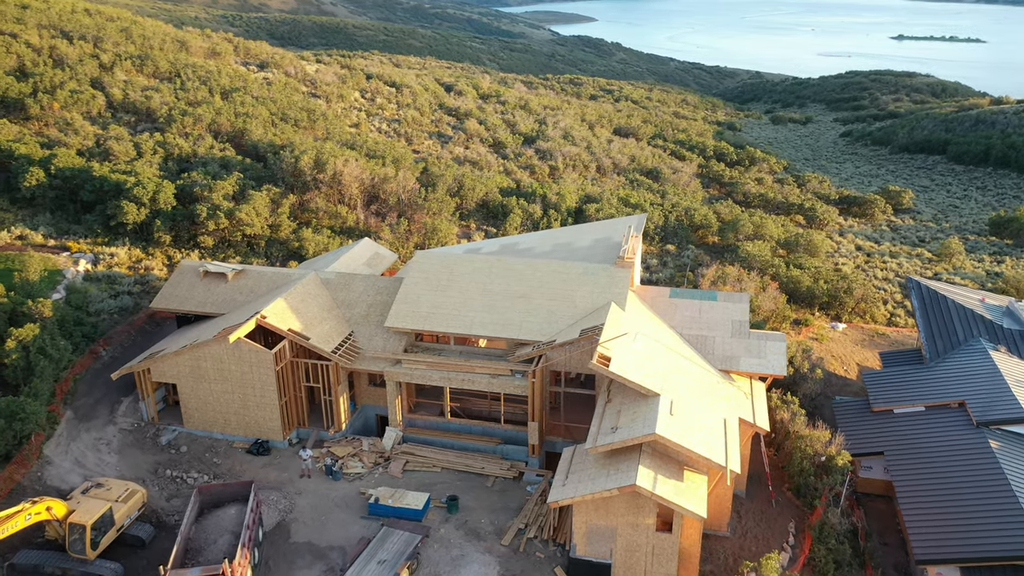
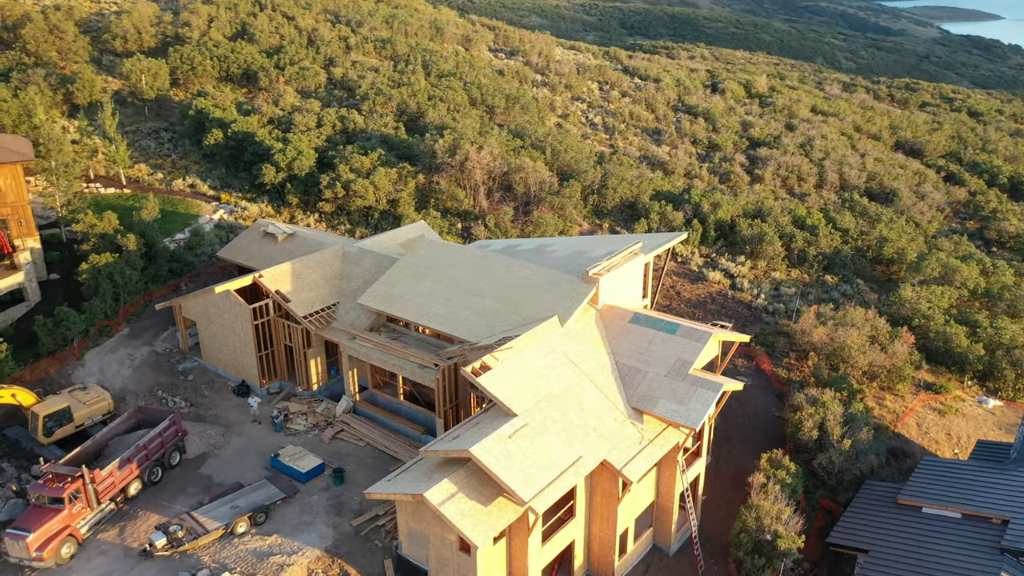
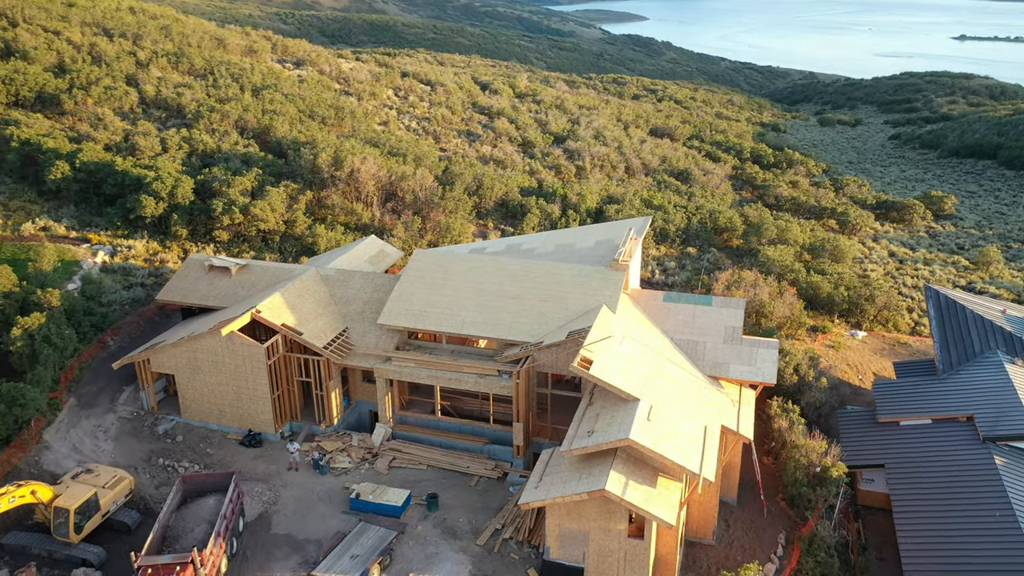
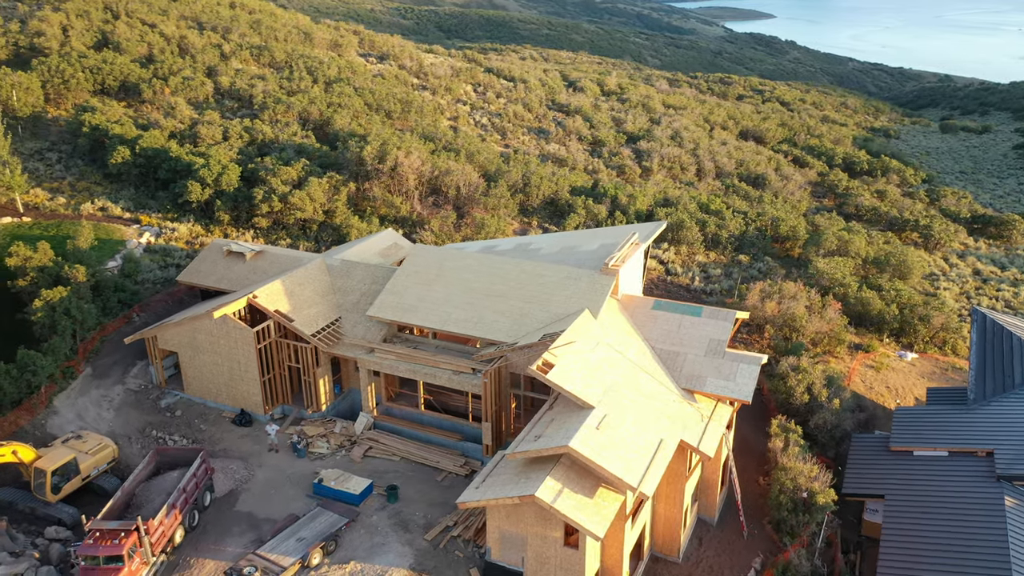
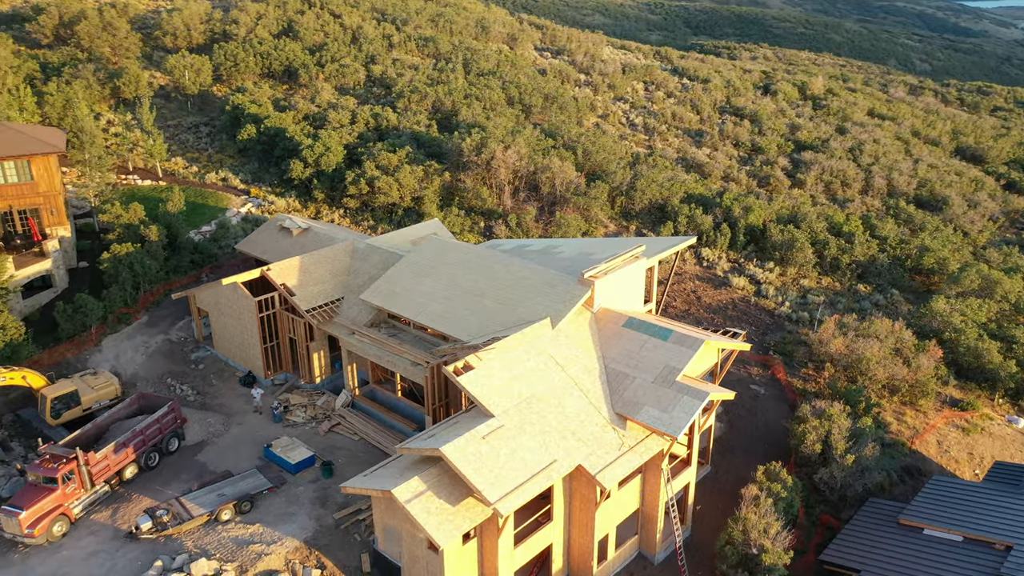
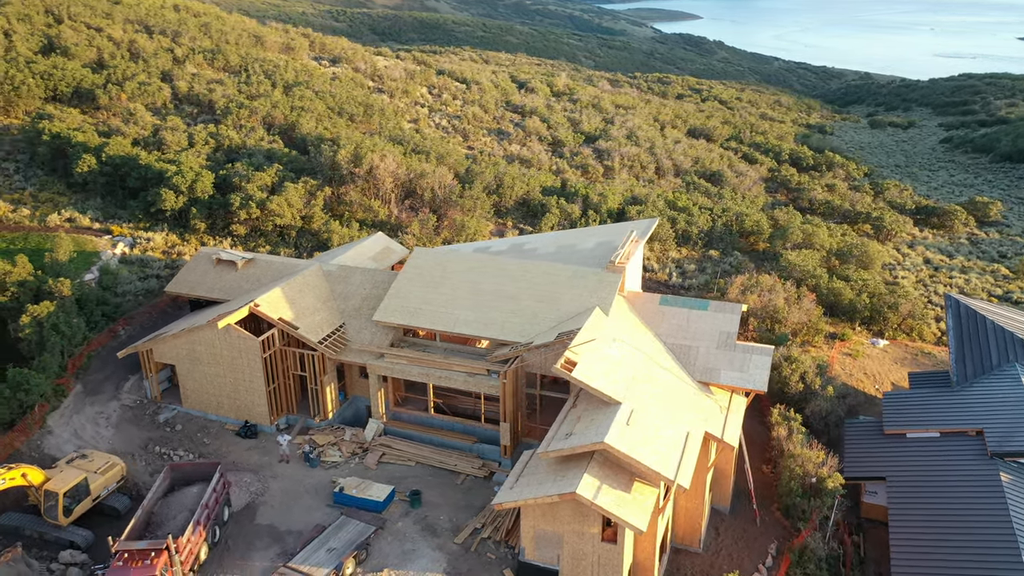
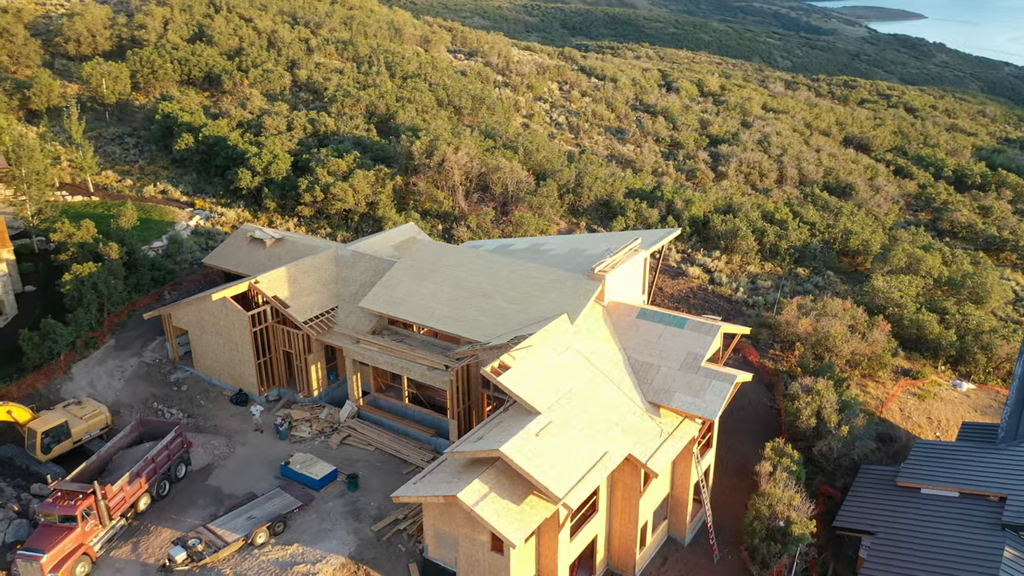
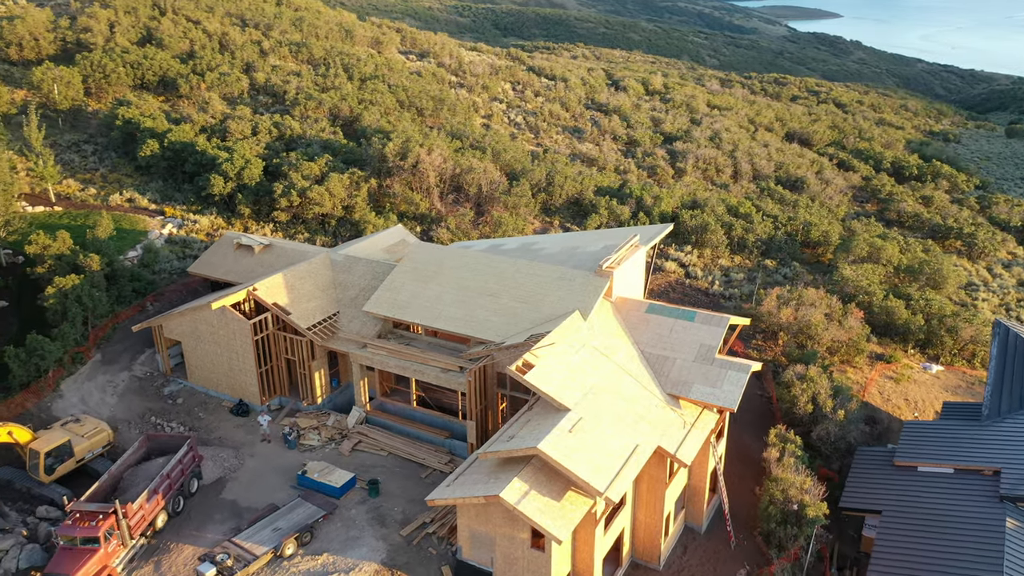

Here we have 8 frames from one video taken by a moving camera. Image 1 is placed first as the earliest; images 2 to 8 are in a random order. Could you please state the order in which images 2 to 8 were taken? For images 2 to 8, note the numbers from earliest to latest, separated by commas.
3, 6, 4, 8, 7, 2, 5
